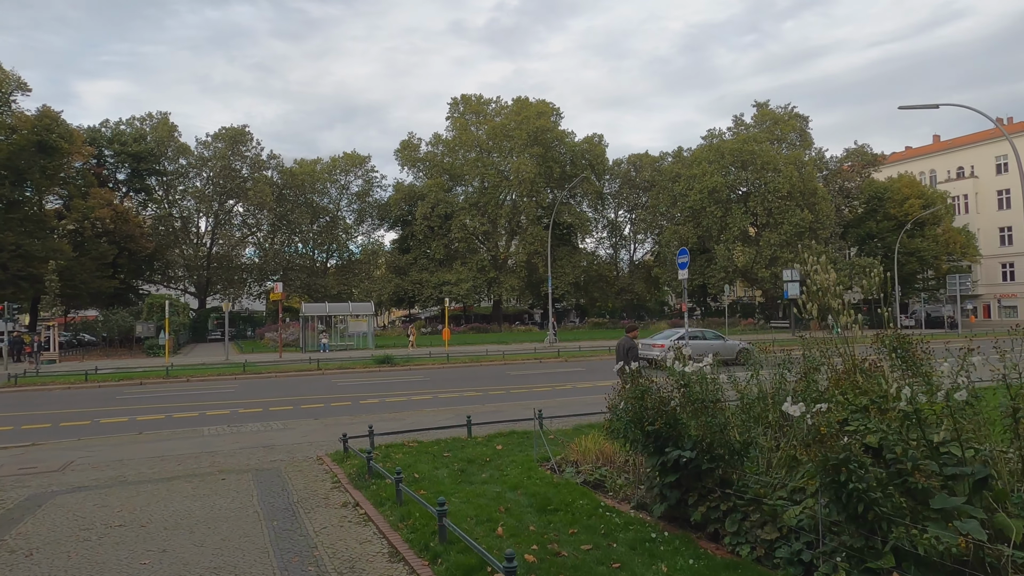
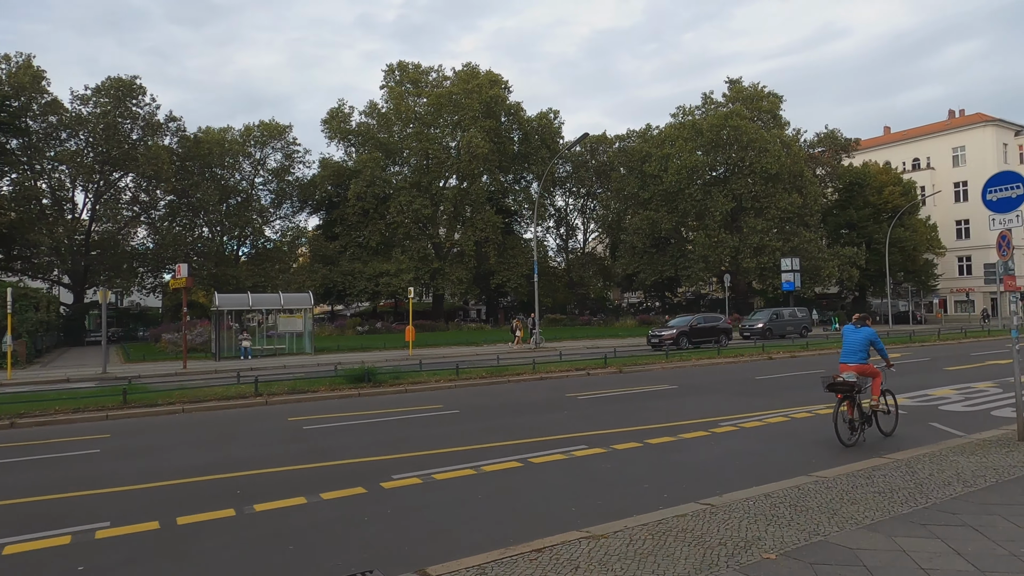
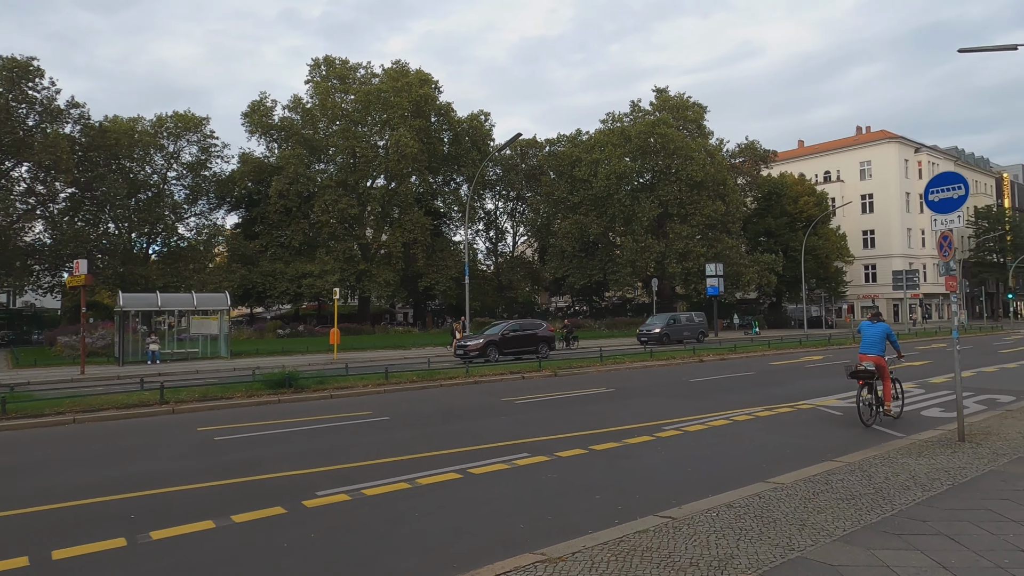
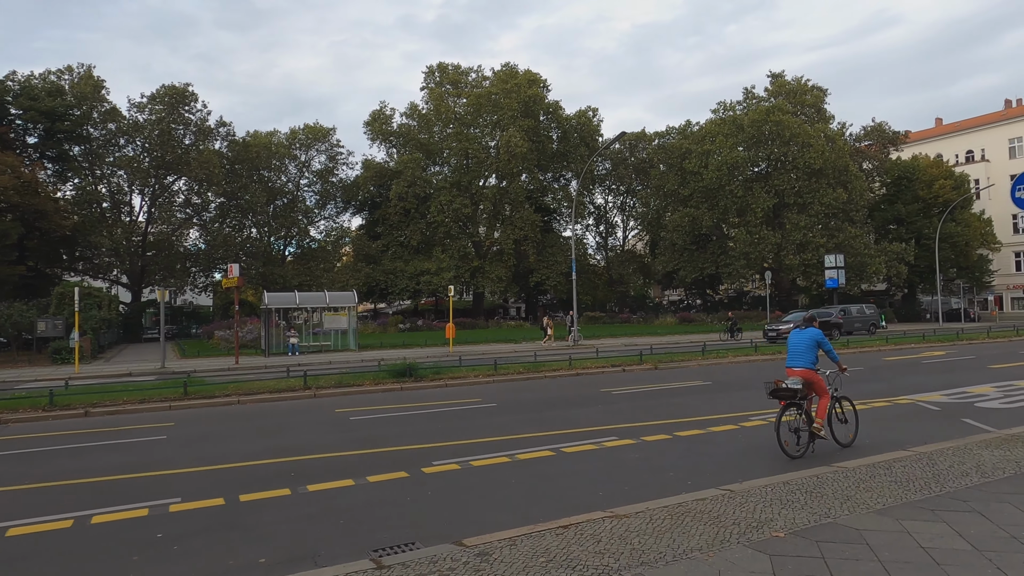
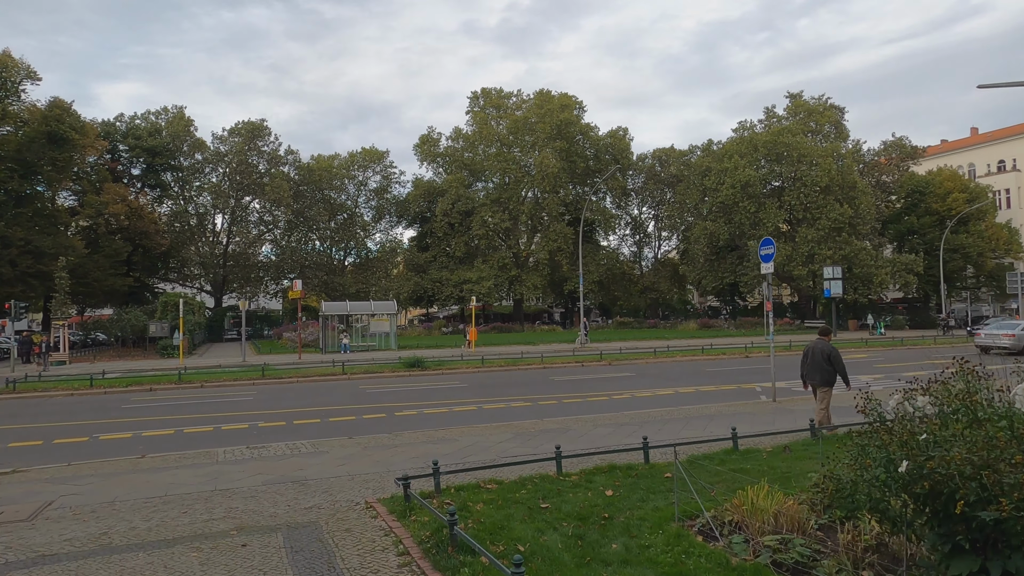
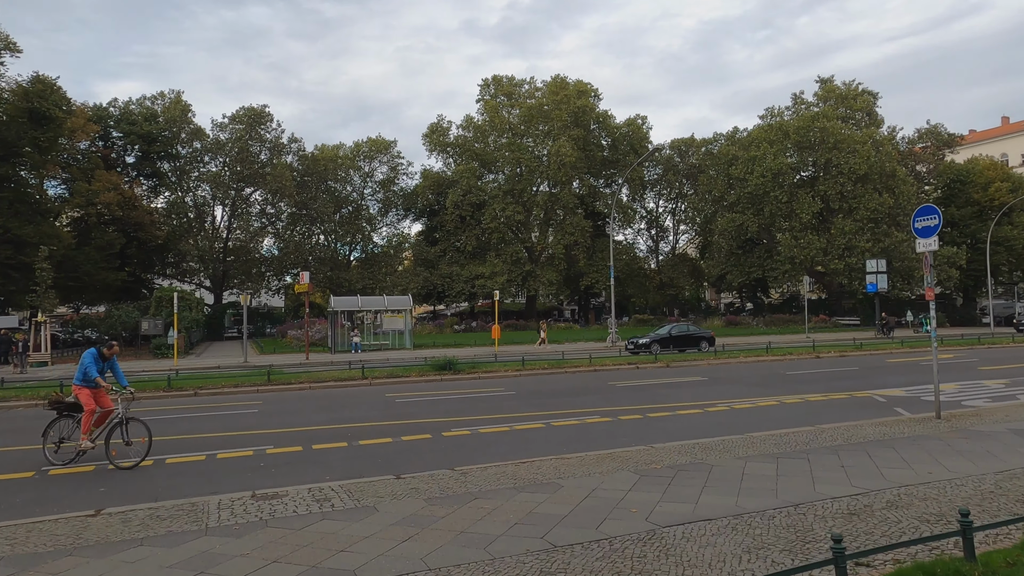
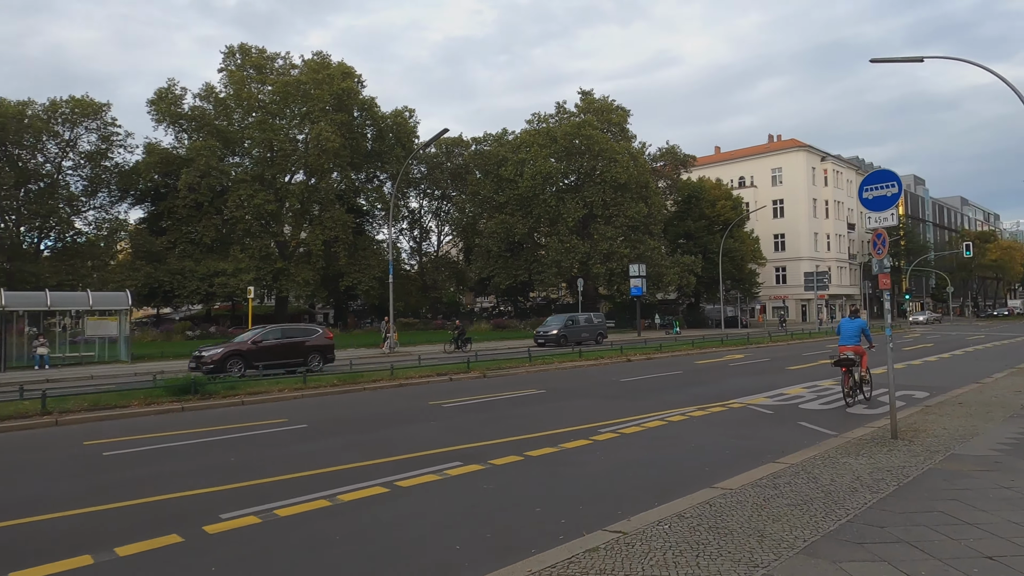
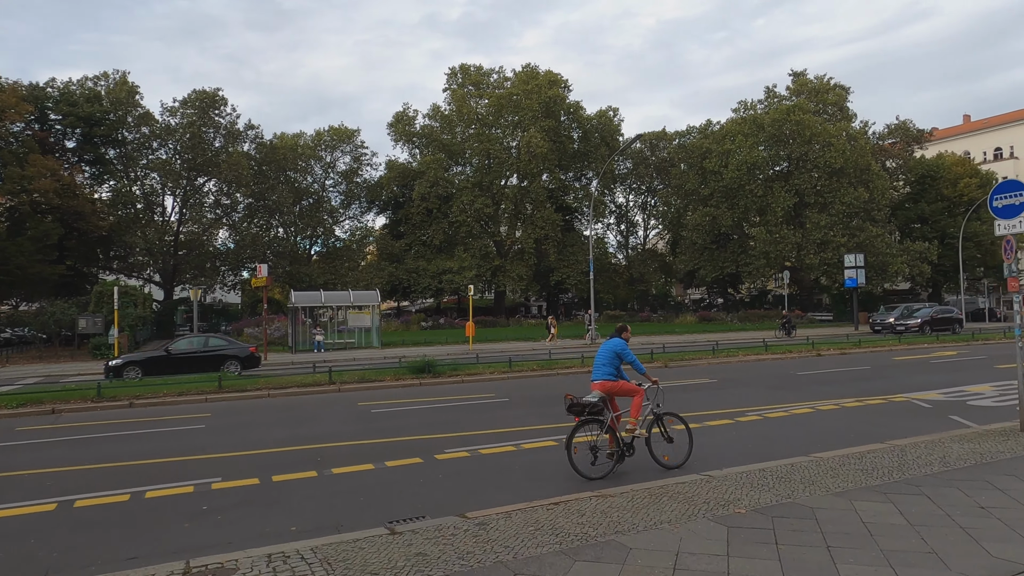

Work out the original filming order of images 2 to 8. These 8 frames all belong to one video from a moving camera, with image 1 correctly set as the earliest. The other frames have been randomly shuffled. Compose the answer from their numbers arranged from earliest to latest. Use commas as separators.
5, 6, 8, 4, 2, 3, 7
